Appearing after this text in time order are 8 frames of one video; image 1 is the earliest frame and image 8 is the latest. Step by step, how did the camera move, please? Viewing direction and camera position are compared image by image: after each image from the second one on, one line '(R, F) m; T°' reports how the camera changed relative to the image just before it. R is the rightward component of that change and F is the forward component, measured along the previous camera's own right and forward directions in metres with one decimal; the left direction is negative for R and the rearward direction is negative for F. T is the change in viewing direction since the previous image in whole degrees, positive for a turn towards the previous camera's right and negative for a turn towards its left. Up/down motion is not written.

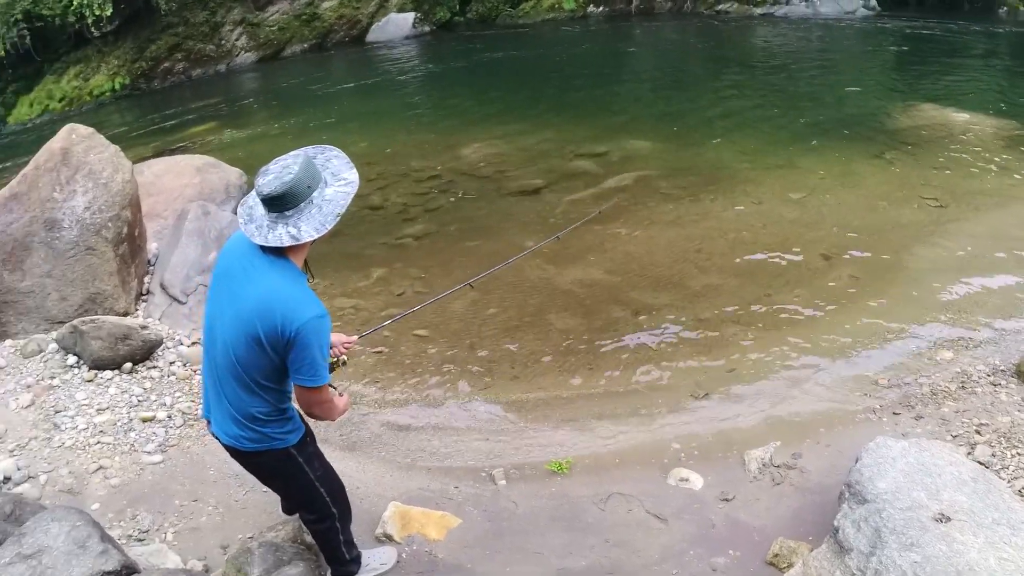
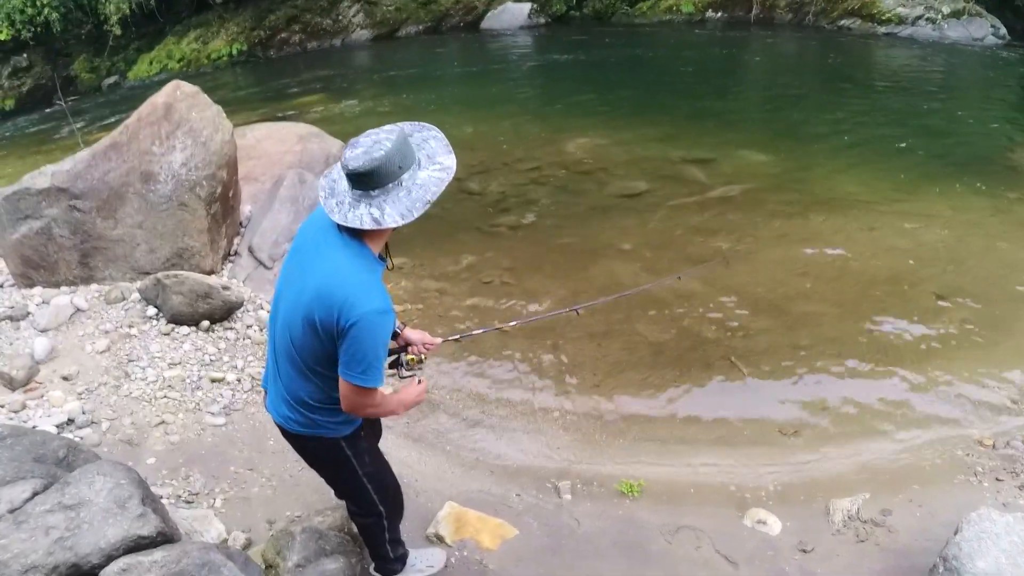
(0.0, +0.2) m; -7°
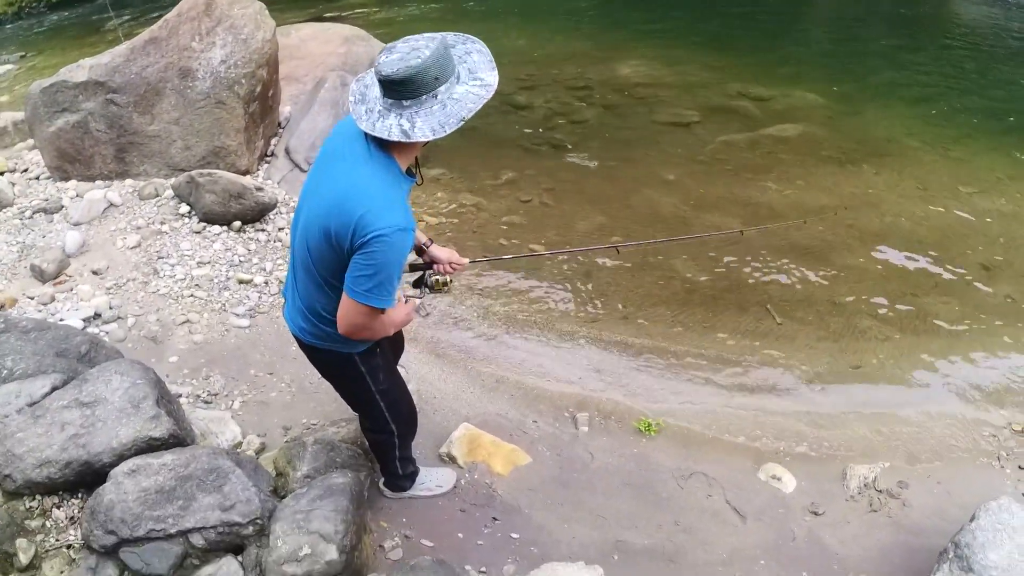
(0.0, +0.1) m; -3°
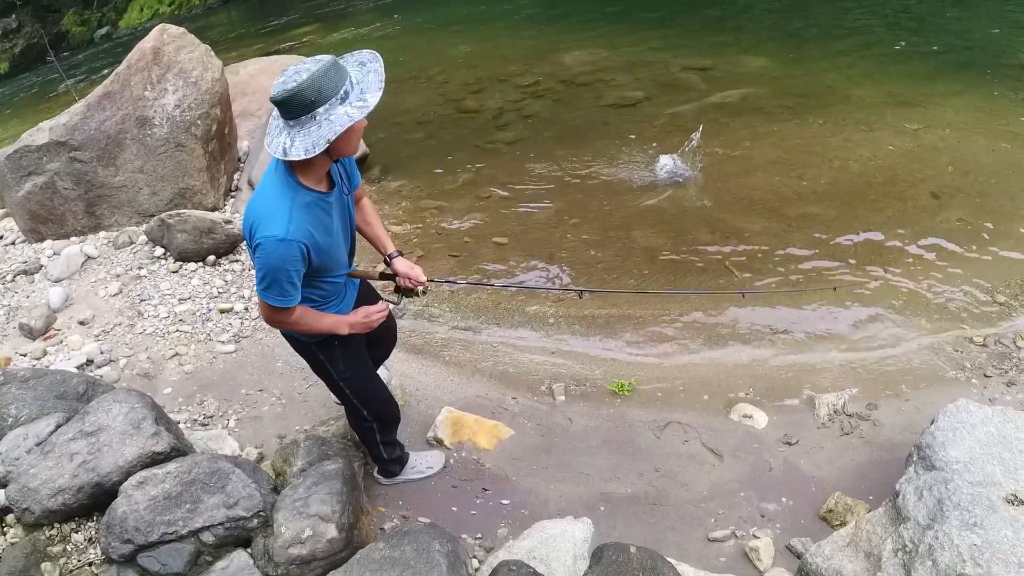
(+0.1, -0.2) m; +1°
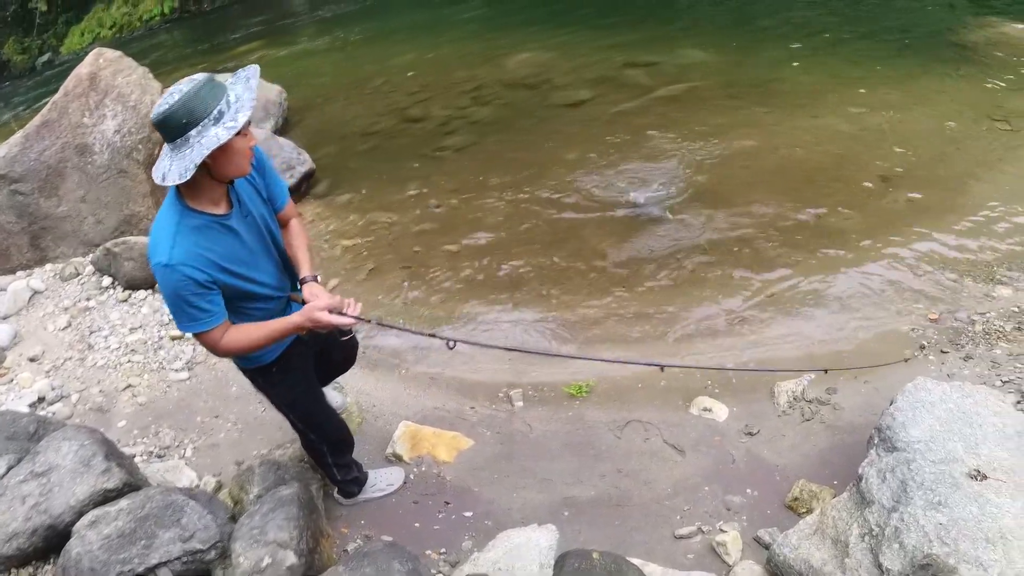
(+0.1, 0.0) m; +2°
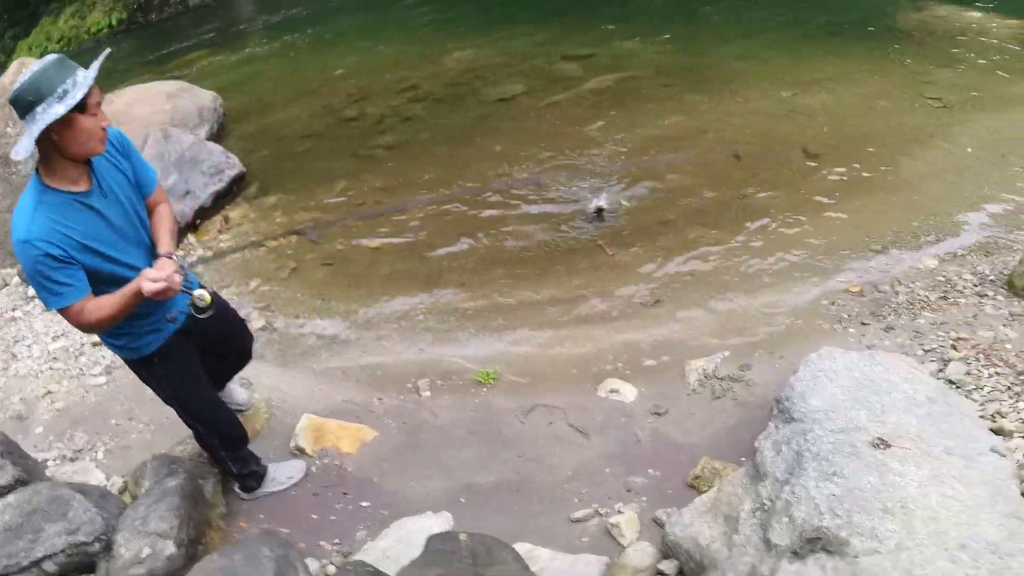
(+0.5, 0.0) m; 0°
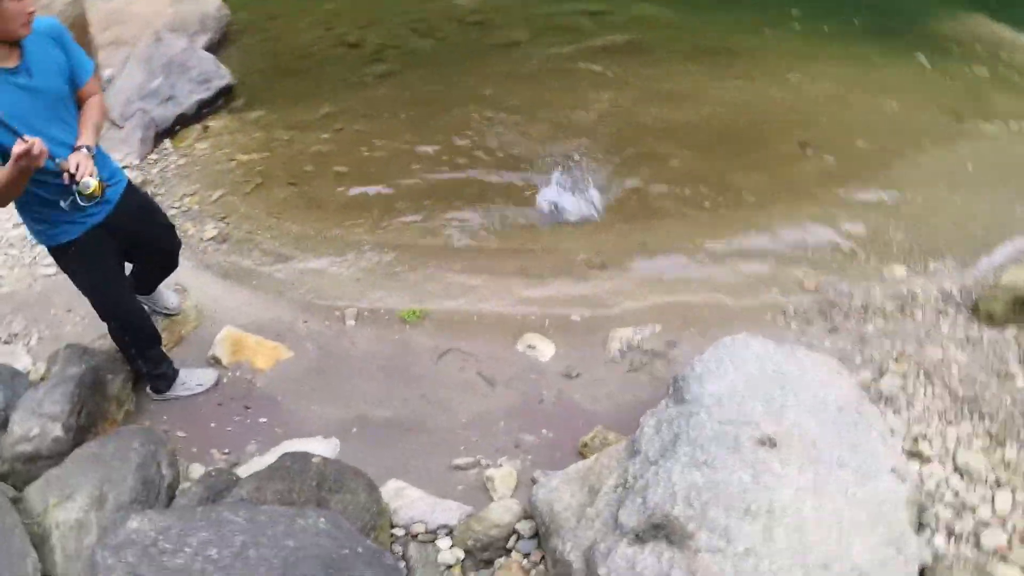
(+0.5, 0.0) m; -2°
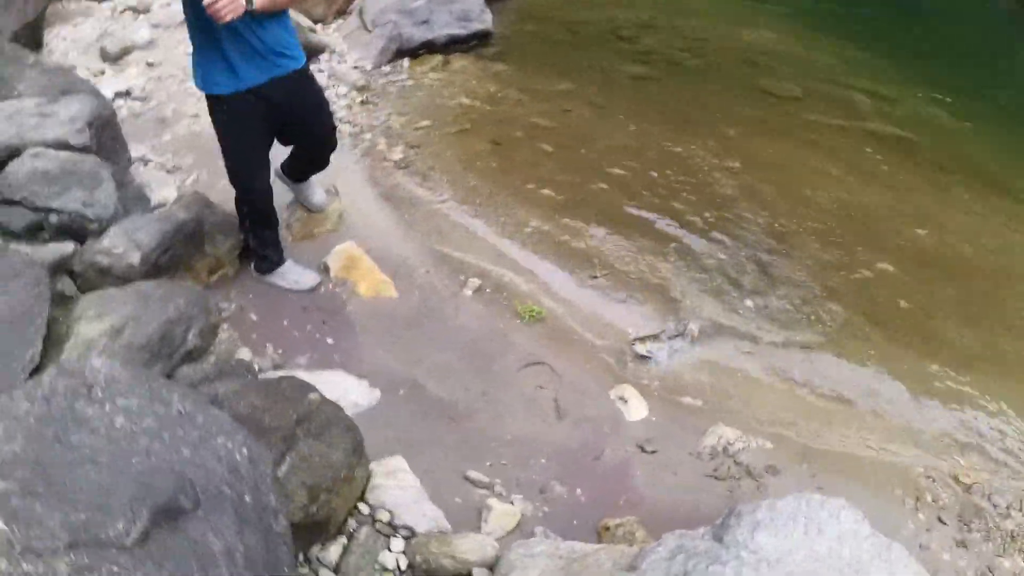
(+0.4, +0.4) m; -17°
